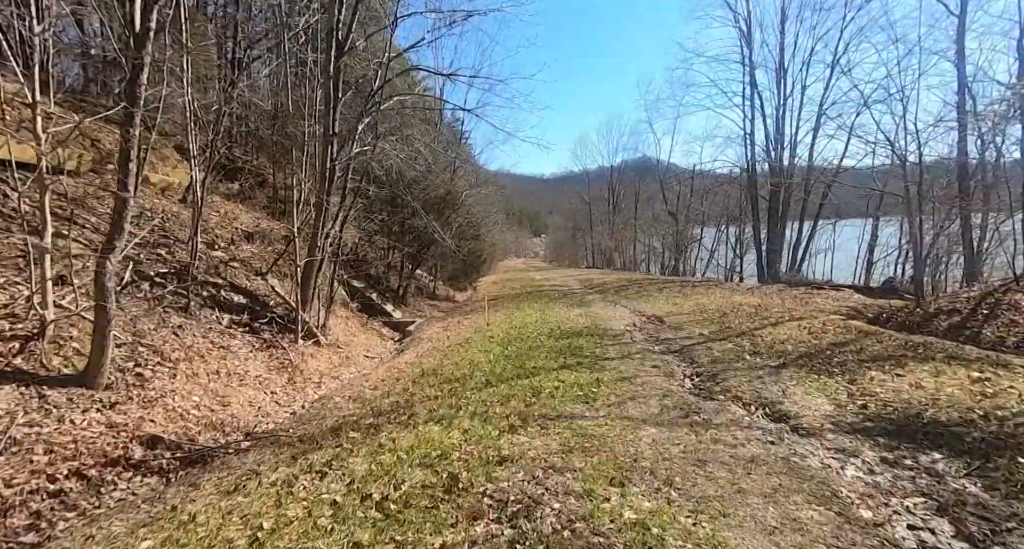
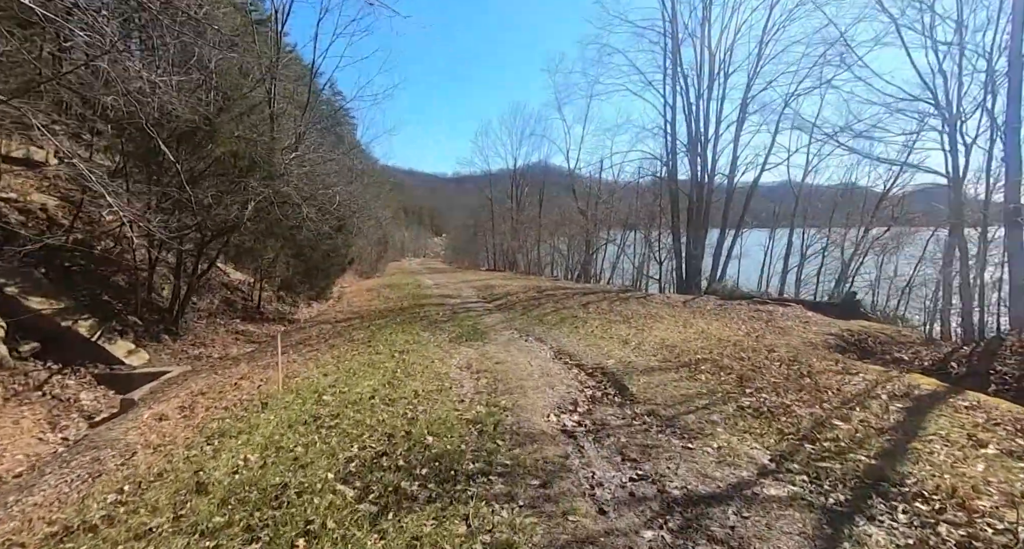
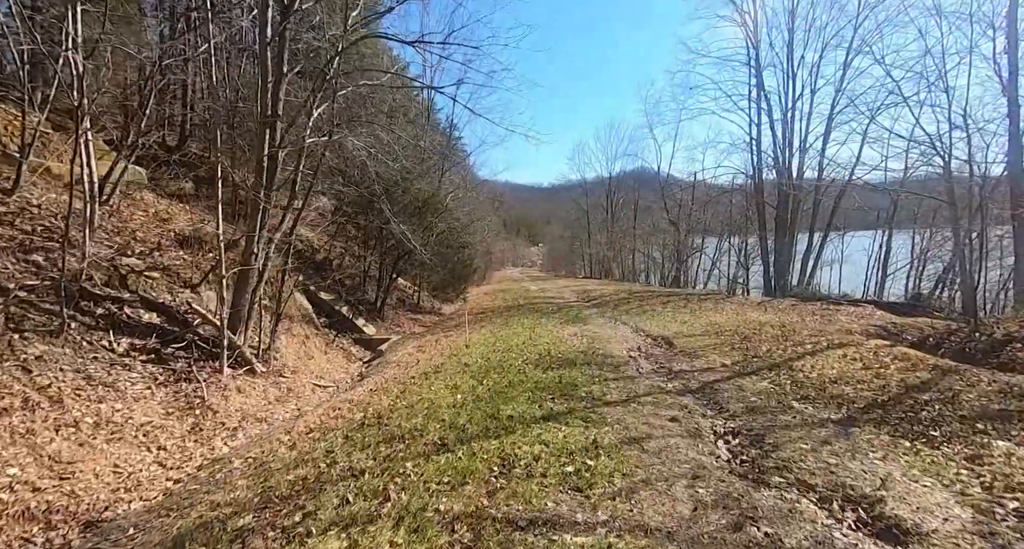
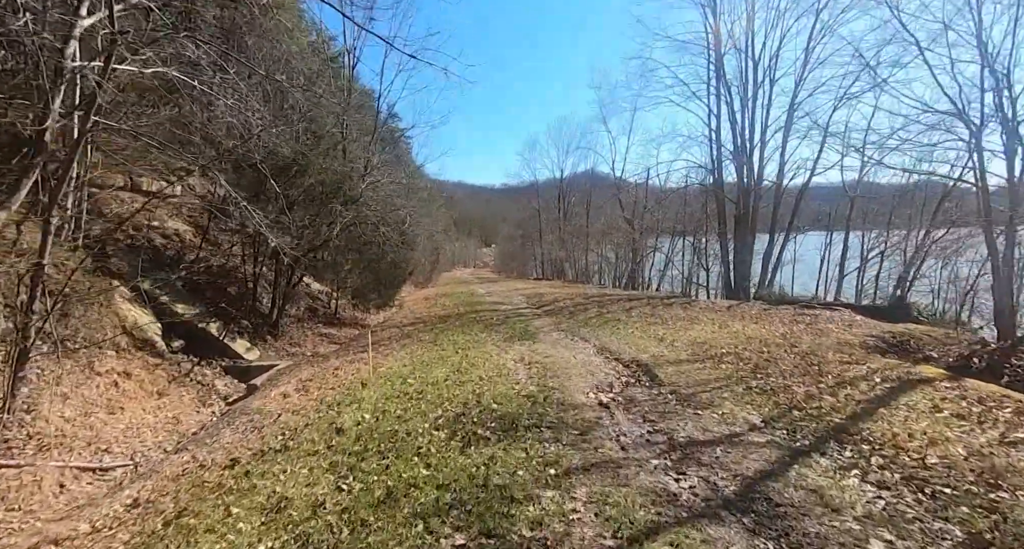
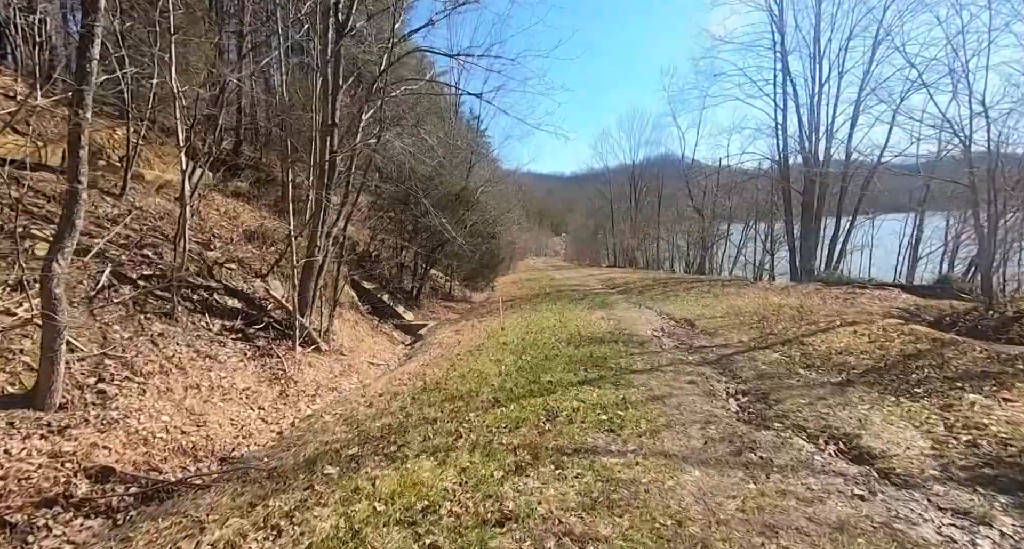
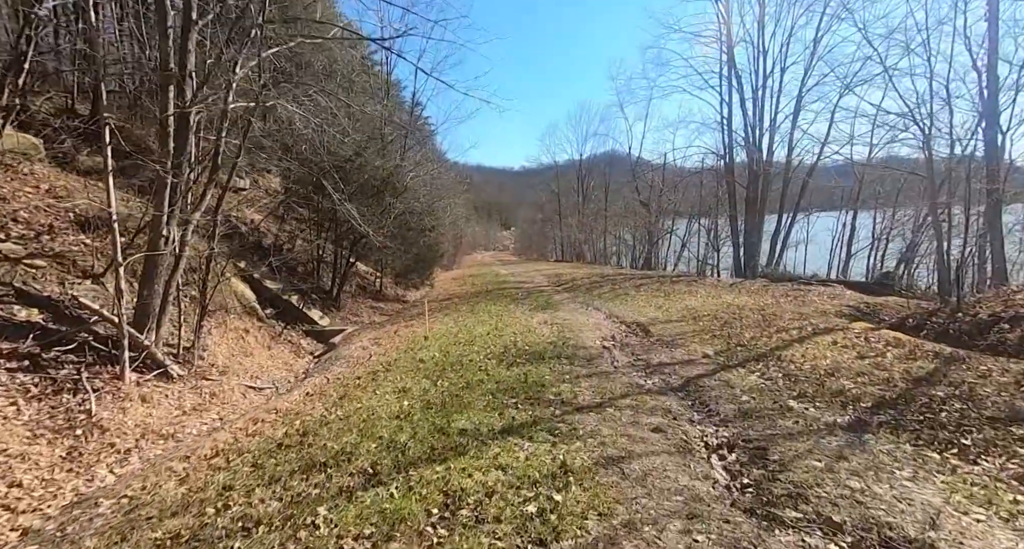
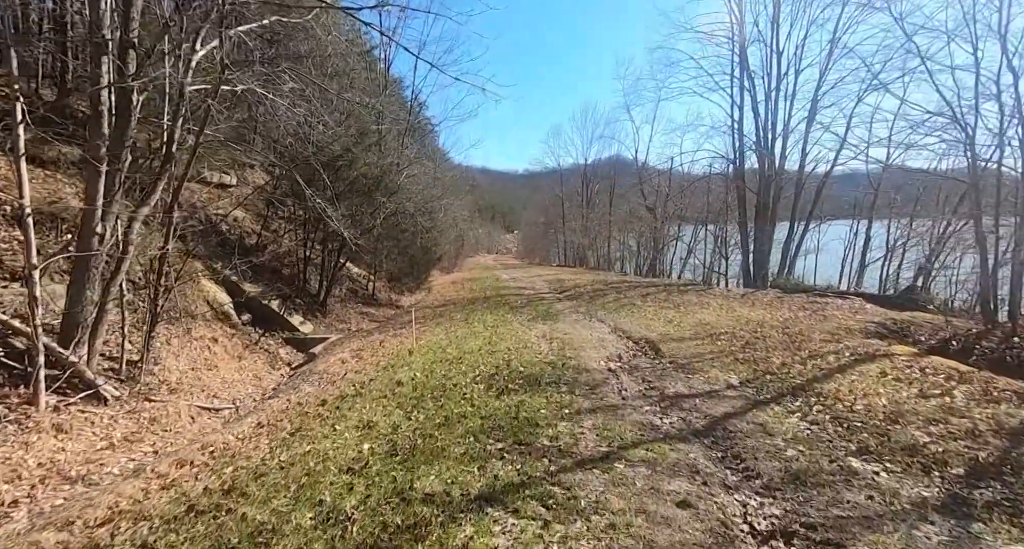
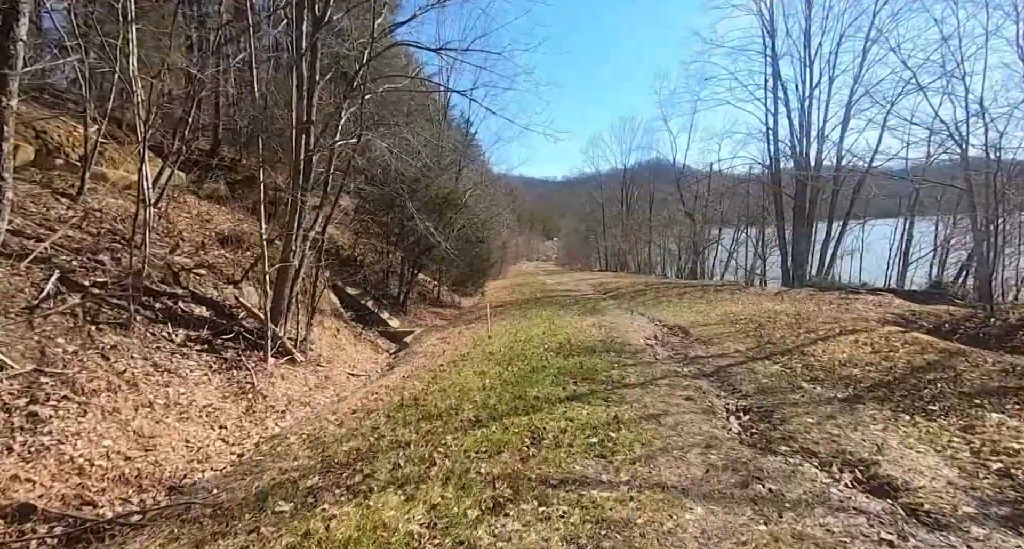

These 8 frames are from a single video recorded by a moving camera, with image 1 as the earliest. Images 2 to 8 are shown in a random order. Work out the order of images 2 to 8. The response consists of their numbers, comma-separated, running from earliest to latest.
5, 8, 3, 6, 7, 4, 2
